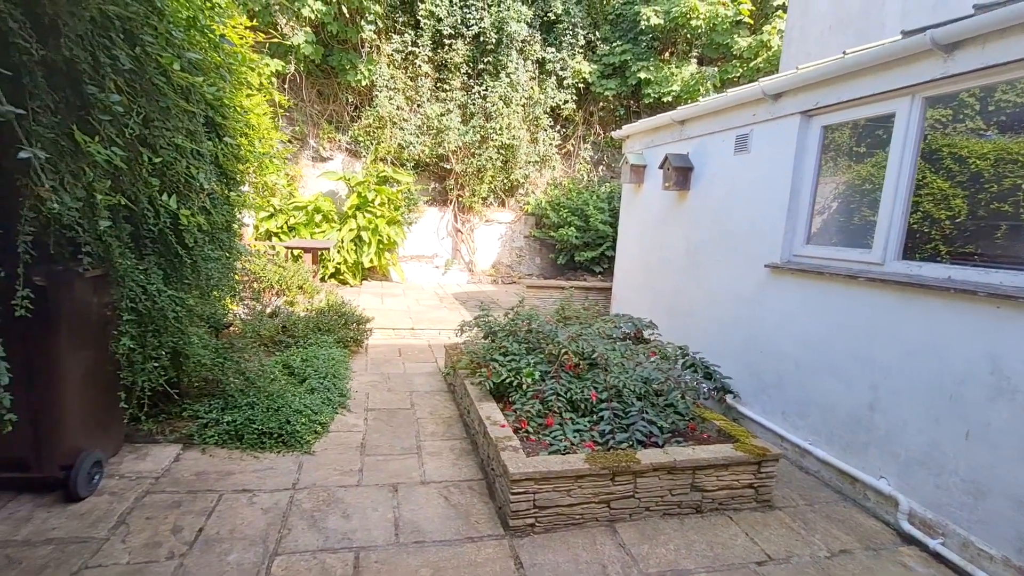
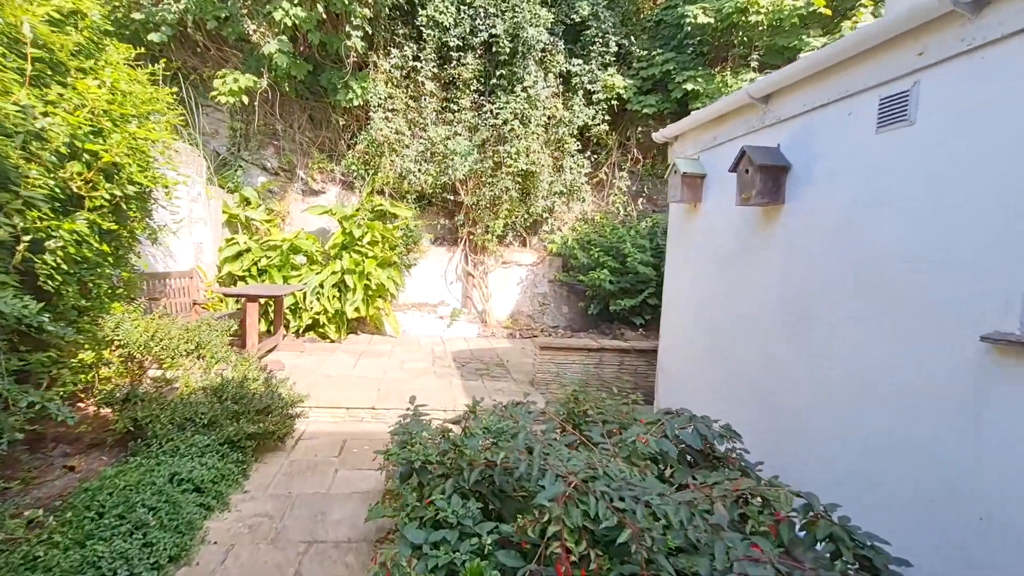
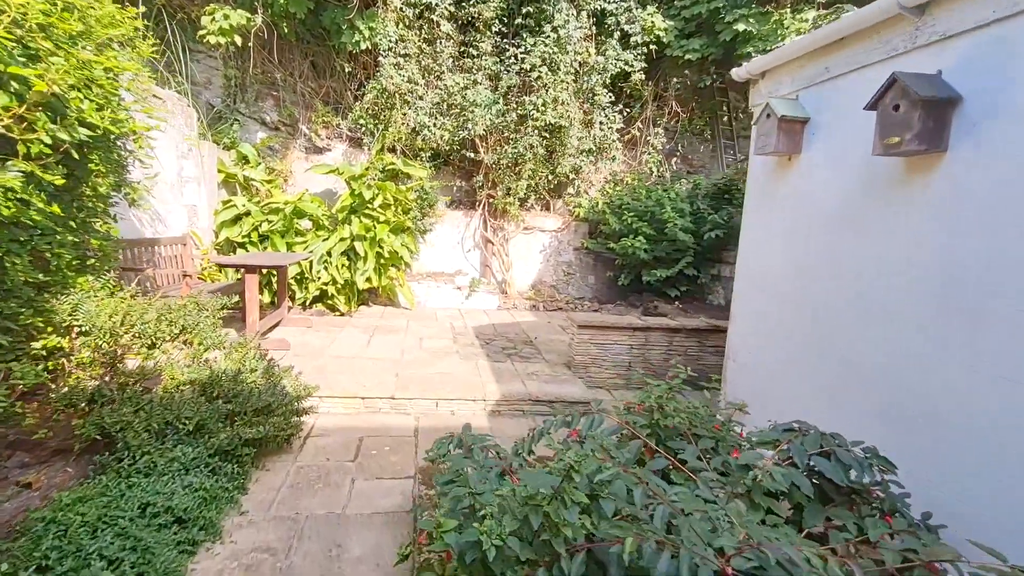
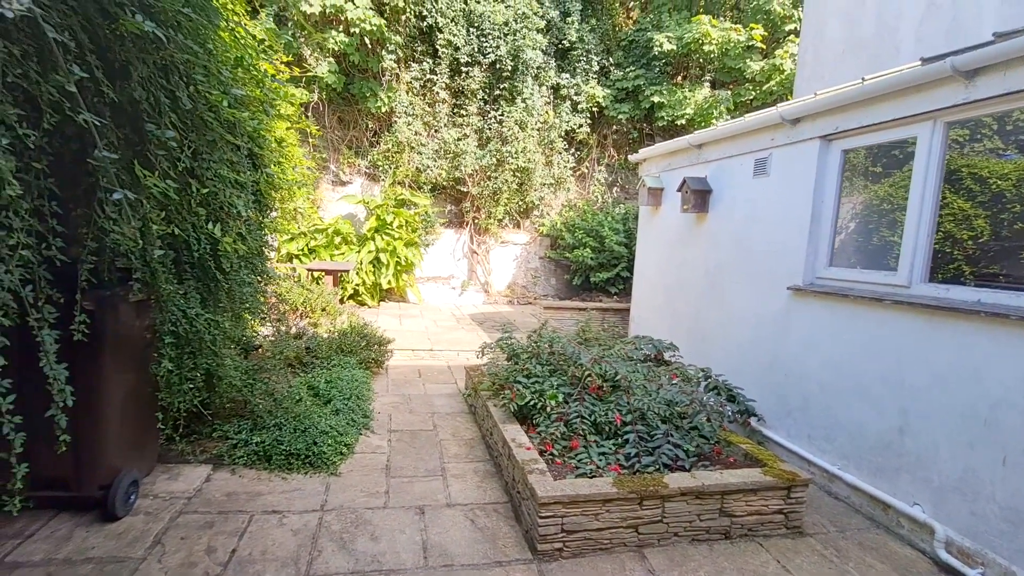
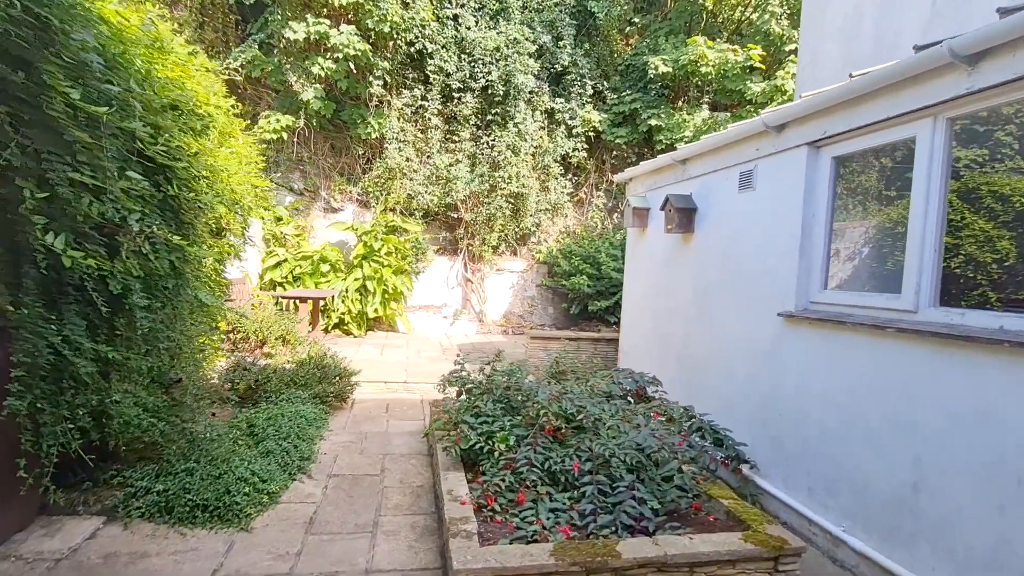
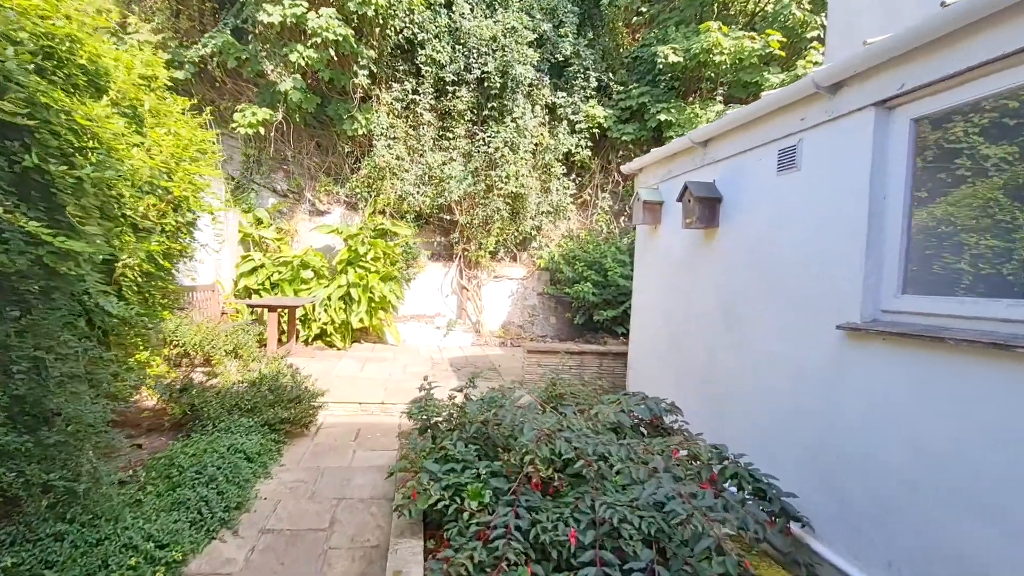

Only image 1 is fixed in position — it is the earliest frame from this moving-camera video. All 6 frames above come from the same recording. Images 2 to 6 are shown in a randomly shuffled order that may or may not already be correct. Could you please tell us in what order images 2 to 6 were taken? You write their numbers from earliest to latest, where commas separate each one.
4, 5, 6, 2, 3
